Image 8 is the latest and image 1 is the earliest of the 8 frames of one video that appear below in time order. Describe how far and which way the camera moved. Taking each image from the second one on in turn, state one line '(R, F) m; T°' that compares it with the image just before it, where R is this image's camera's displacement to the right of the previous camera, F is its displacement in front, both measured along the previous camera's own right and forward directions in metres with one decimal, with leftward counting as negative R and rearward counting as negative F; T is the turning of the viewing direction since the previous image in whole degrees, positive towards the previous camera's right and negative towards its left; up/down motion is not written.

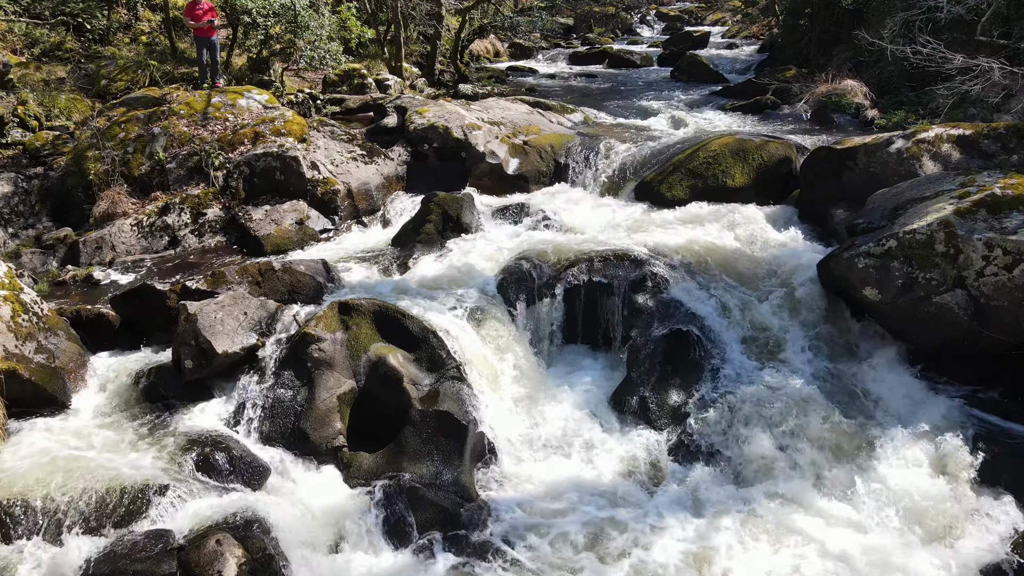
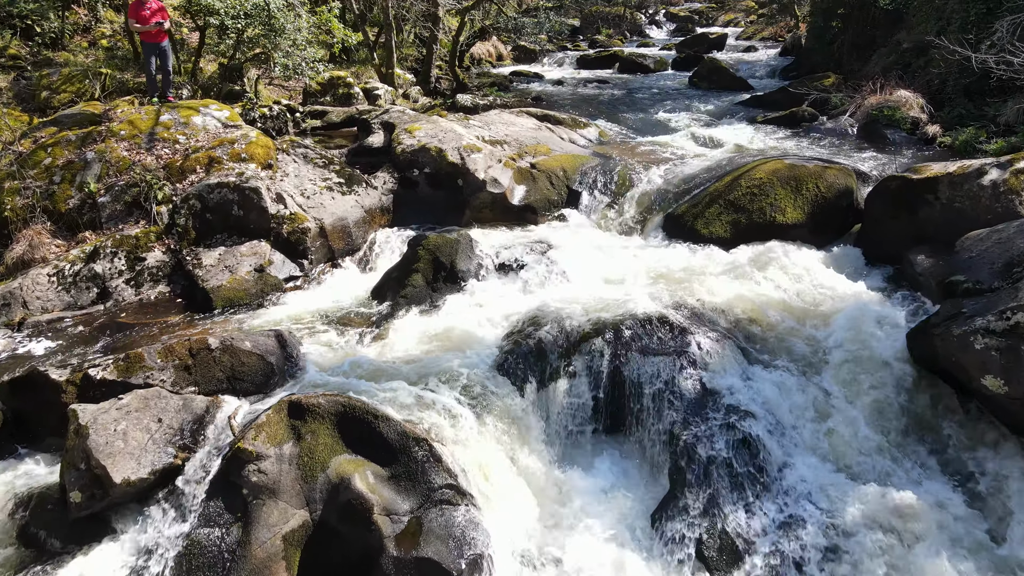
(-0.1, +1.7) m; 0°
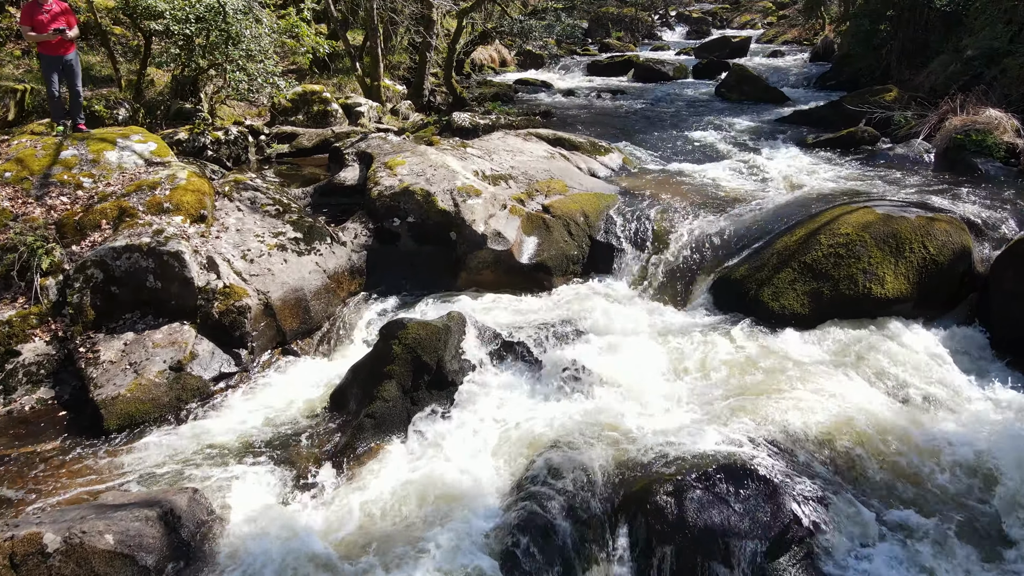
(-0.1, +2.1) m; 0°
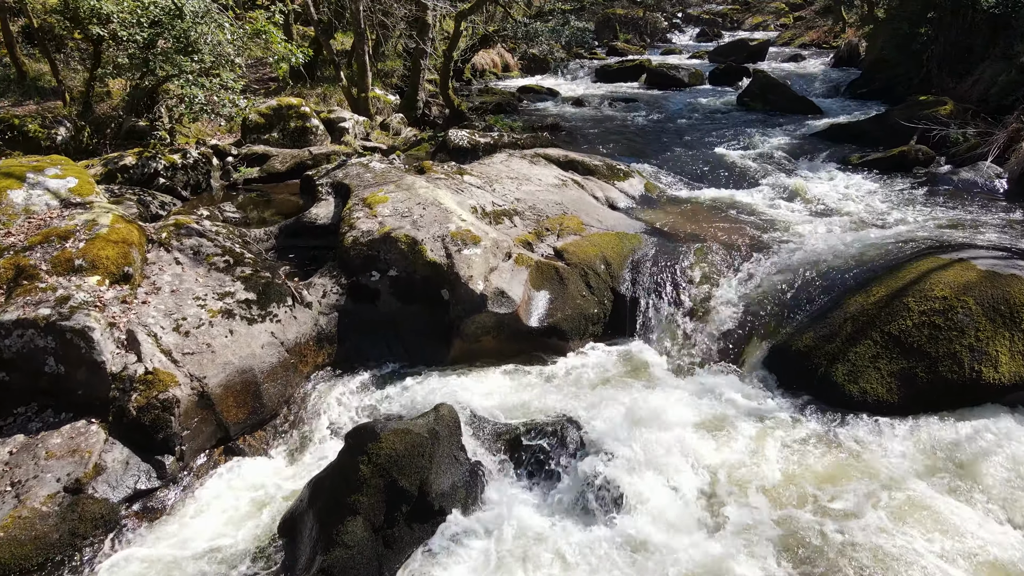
(-0.1, +1.4) m; 0°
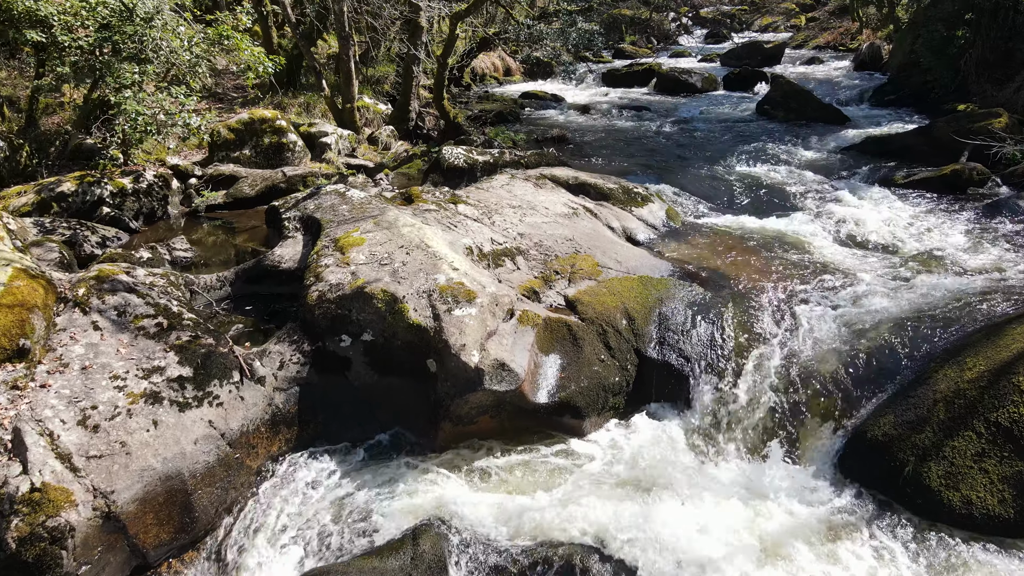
(0.0, +1.2) m; 0°
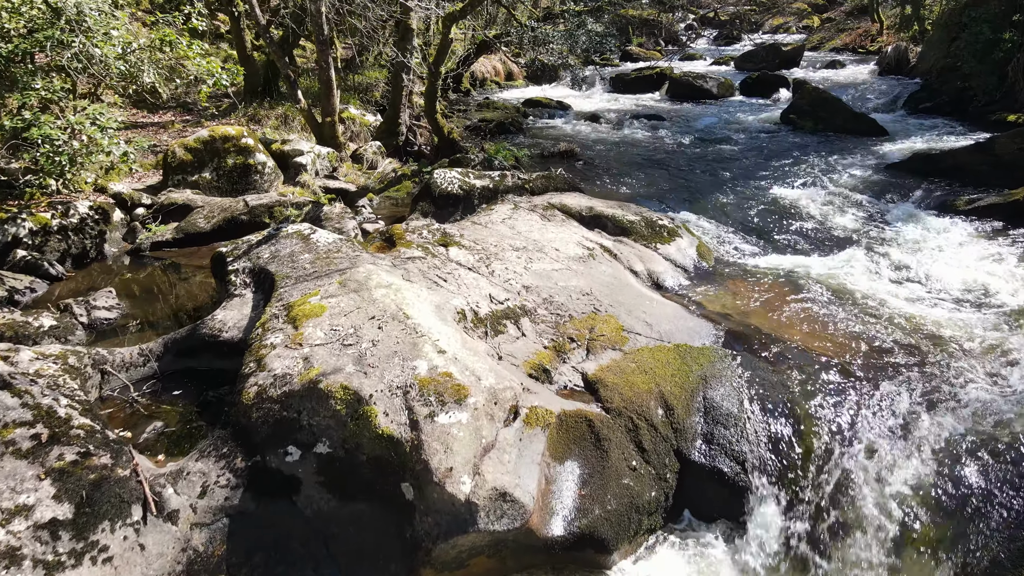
(0.0, +1.2) m; 0°
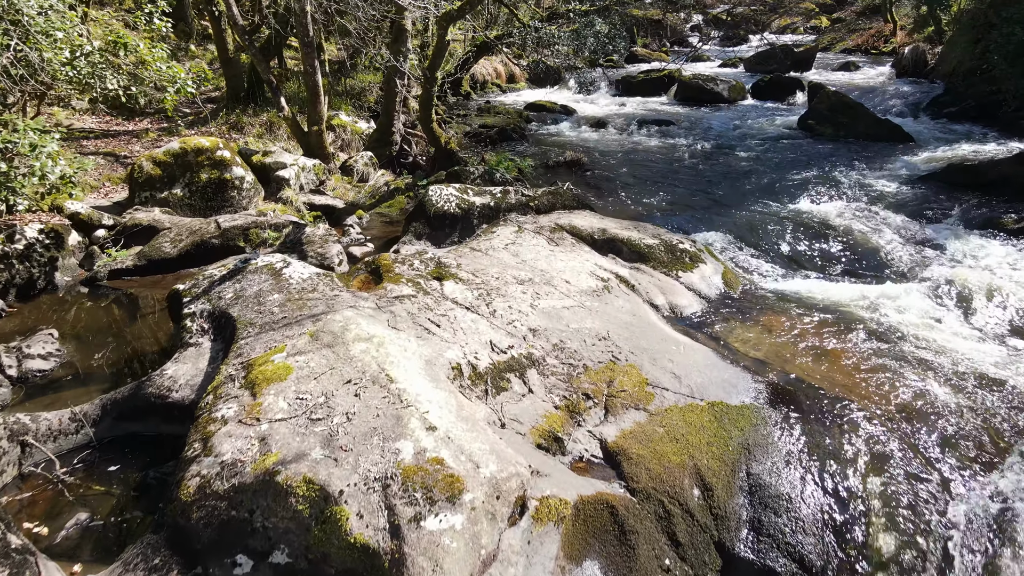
(0.0, +0.7) m; 0°
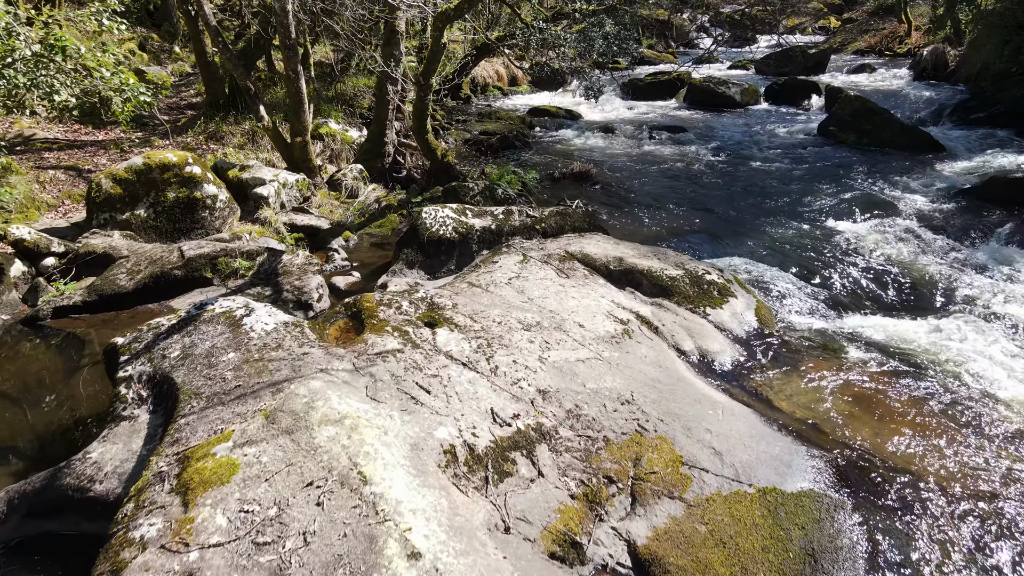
(0.0, +0.8) m; 0°
